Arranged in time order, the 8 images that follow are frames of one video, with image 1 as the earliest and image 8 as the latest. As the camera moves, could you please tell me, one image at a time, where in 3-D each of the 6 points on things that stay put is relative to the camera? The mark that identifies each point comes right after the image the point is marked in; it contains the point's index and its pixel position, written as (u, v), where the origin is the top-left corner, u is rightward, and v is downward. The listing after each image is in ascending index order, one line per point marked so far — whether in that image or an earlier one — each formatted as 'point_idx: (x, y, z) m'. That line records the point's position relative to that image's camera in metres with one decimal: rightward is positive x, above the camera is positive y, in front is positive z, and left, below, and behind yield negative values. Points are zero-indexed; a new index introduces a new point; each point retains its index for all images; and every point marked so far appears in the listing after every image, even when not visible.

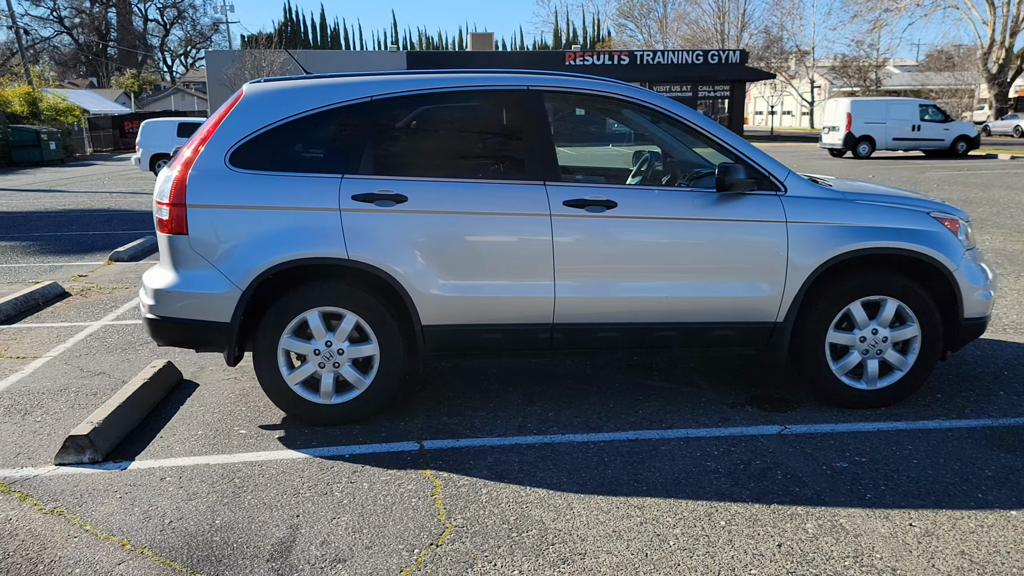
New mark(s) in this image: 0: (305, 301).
0: (-1.0, -0.1, +4.1) m
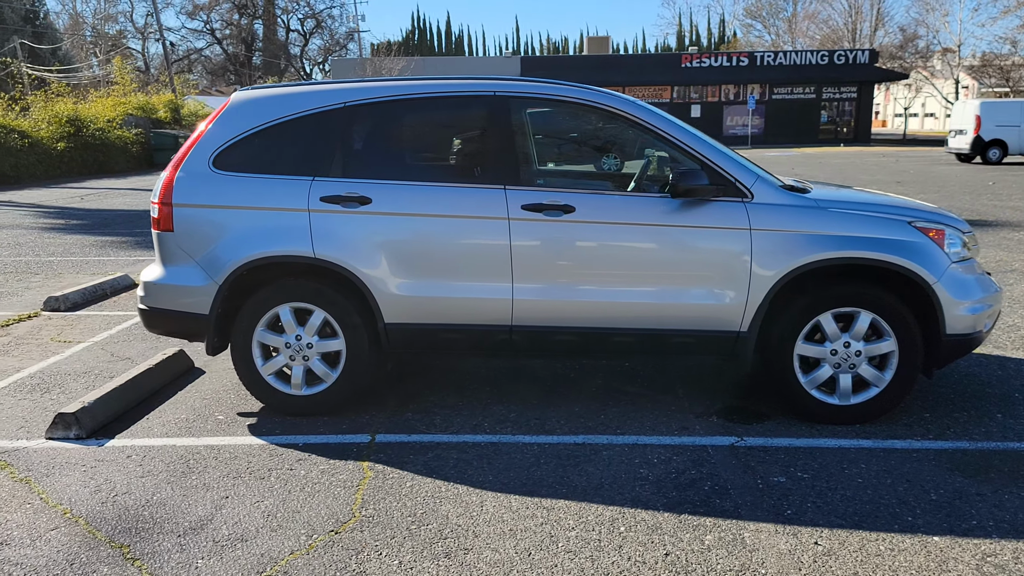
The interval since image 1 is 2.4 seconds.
0: (-1.2, -0.1, +4.3) m
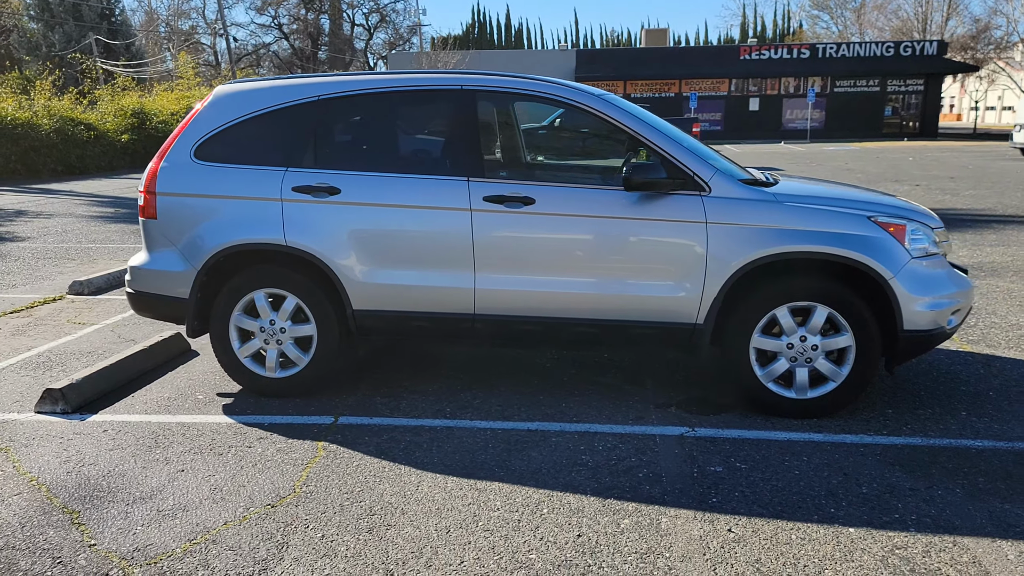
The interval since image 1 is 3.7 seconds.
0: (-1.4, 0.0, +4.5) m
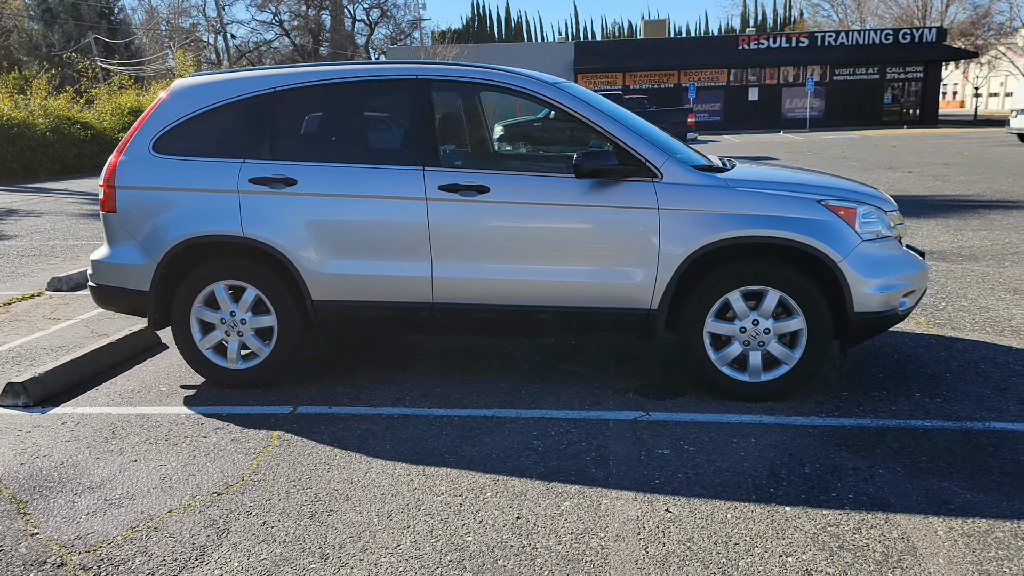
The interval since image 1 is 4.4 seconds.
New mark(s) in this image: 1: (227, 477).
0: (-1.7, +0.1, +4.5) m
1: (-1.2, -0.8, +3.4) m
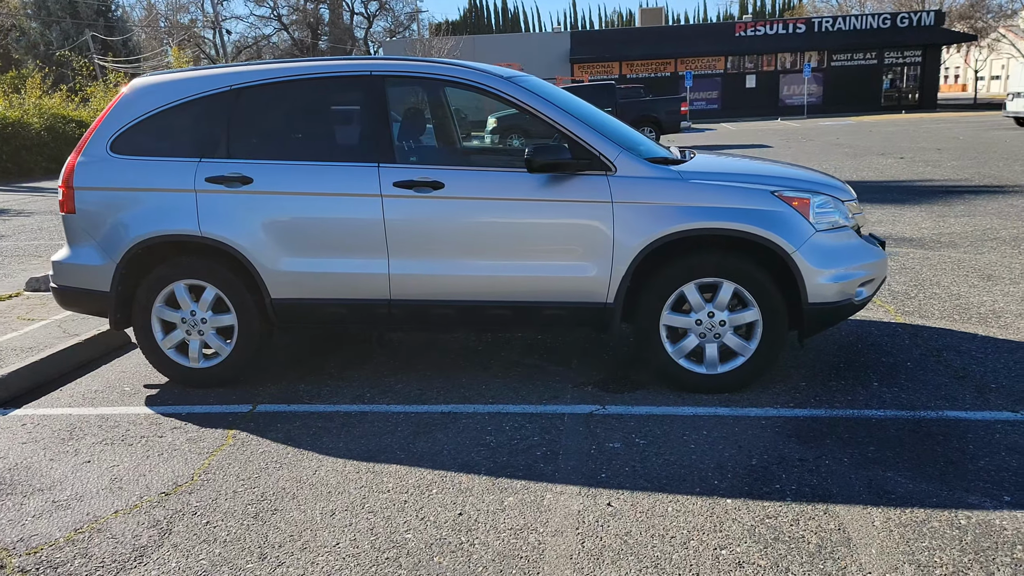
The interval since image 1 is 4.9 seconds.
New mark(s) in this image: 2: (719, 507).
0: (-1.9, +0.1, +4.5) m
1: (-1.4, -0.8, +3.4) m
2: (+0.8, -0.8, +3.0) m
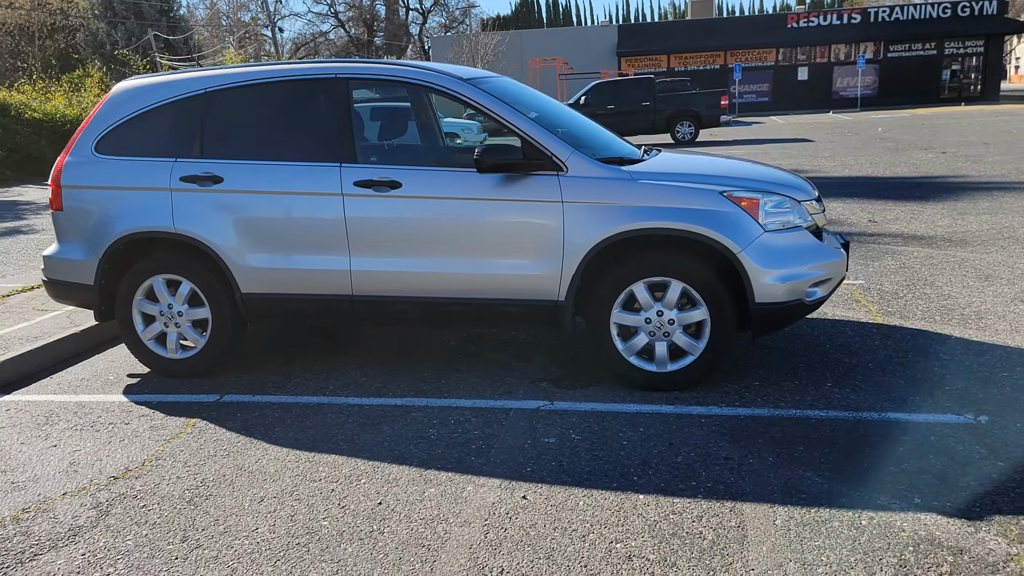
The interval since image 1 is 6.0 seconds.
0: (-2.1, +0.1, +4.8) m
1: (-1.7, -0.8, +3.6) m
2: (+0.4, -0.8, +3.1) m
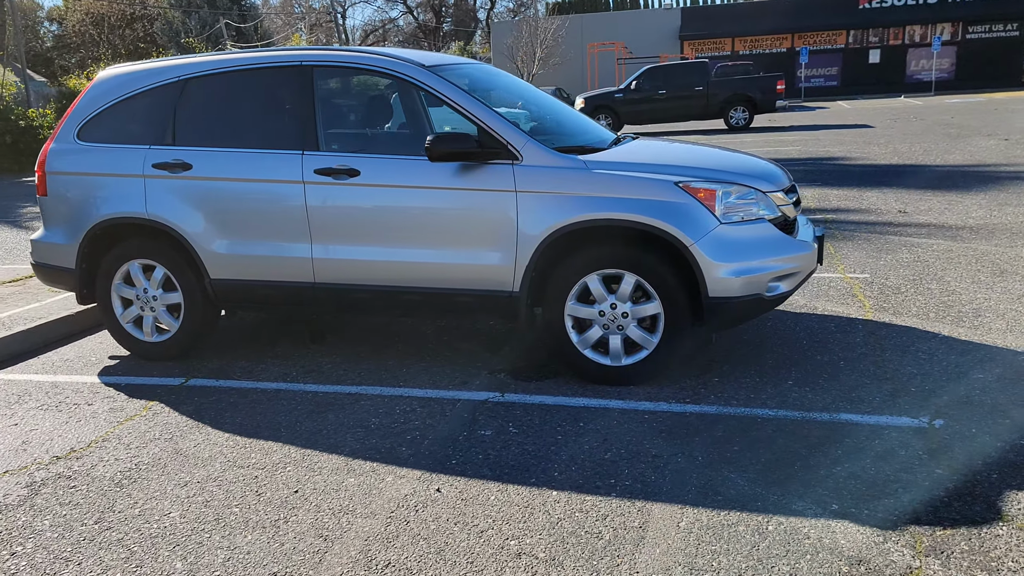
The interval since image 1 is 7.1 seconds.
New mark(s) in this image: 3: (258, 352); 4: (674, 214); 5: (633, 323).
0: (-2.3, +0.2, +4.9) m
1: (-2.0, -0.7, +3.7) m
2: (+0.1, -0.8, +3.0) m
3: (-1.5, -0.4, +5.0) m
4: (+0.8, +0.4, +3.9) m
5: (+0.6, -0.2, +4.1) m
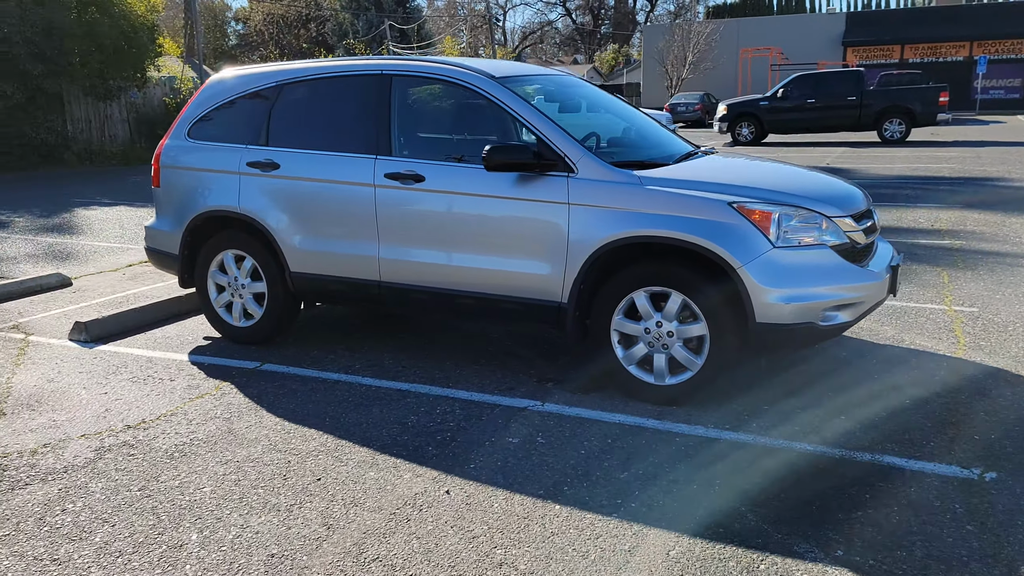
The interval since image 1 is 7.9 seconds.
0: (-1.9, +0.3, +5.3) m
1: (-1.8, -0.6, +4.1) m
2: (+0.1, -0.8, +3.0) m
3: (-1.1, -0.3, +5.2) m
4: (+1.0, +0.3, +3.8) m
5: (+0.8, -0.3, +4.0) m
